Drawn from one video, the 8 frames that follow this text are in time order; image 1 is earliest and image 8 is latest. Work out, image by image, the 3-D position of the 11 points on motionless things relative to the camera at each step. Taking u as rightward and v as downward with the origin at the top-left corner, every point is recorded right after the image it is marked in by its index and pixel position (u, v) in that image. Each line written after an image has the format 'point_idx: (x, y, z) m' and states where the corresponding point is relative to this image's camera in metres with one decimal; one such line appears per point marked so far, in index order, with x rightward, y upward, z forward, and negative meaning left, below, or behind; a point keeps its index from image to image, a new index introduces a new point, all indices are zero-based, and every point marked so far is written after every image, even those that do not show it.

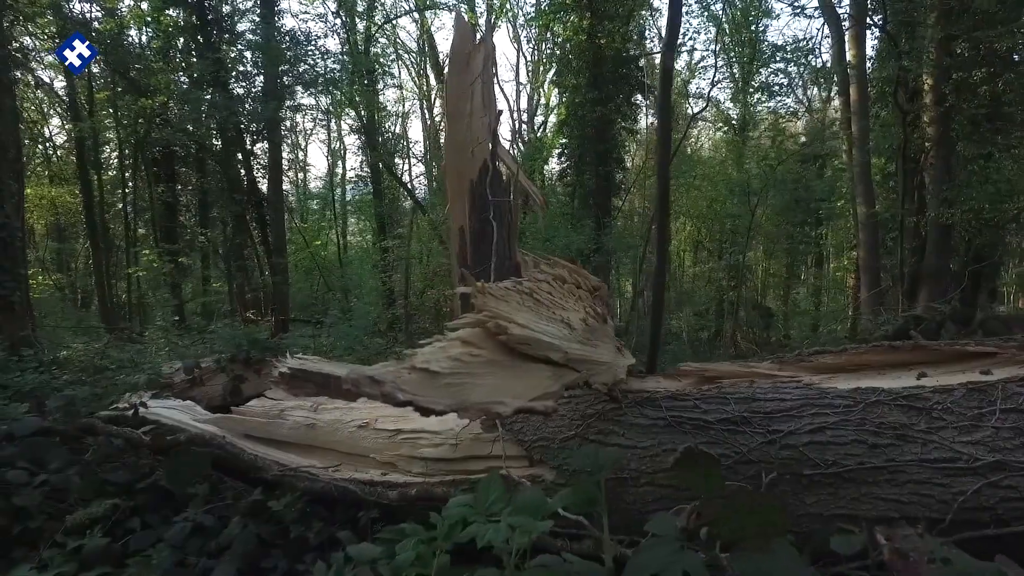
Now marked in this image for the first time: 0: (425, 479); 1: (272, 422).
0: (-0.4, -0.9, +3.0) m
1: (-1.4, -0.8, +3.7) m
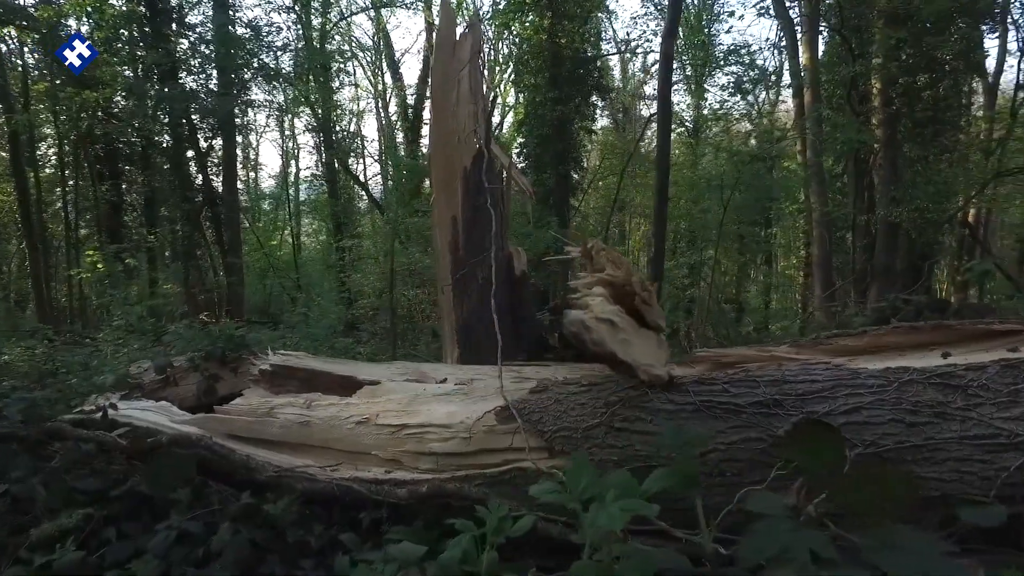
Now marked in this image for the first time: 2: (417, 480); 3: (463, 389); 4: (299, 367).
0: (-0.3, -0.8, +2.9) m
1: (-1.4, -0.7, +3.5) m
2: (-0.4, -0.9, +2.9) m
3: (-0.3, -0.5, +3.4) m
4: (-1.4, -0.5, +4.4) m
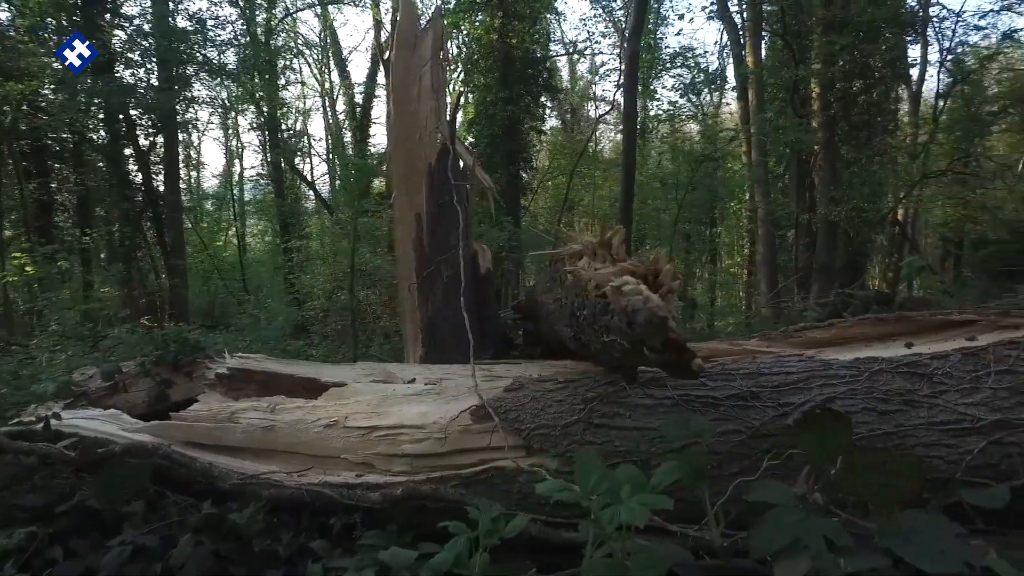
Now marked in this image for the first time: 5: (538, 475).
0: (-0.4, -0.8, +2.8) m
1: (-1.5, -0.7, +3.4) m
2: (-0.5, -0.9, +2.8) m
3: (-0.4, -0.5, +3.3) m
4: (-1.6, -0.5, +4.2) m
5: (+0.1, -0.7, +2.5) m
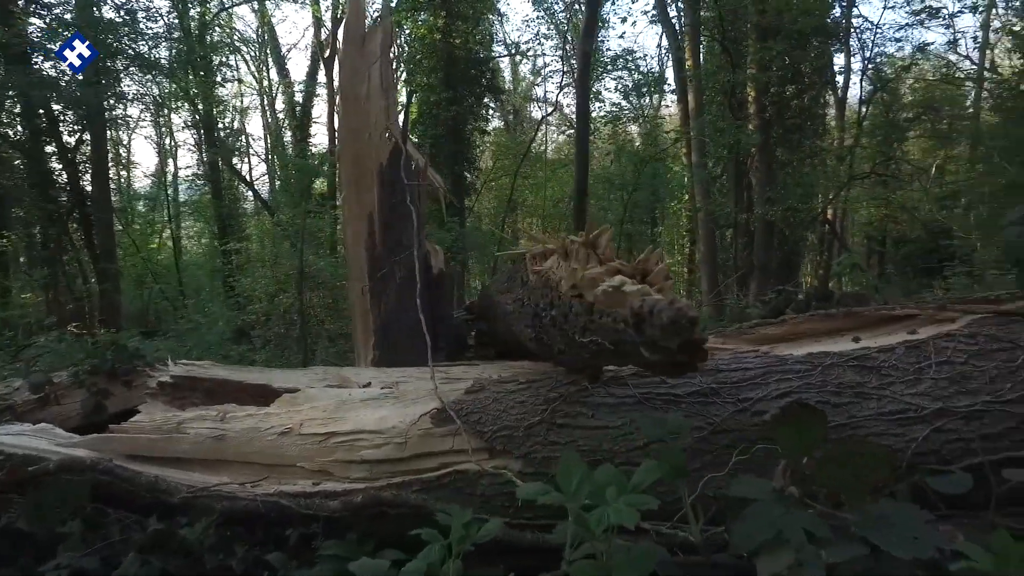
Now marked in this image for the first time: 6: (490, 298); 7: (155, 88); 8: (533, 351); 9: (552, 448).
0: (-0.6, -0.8, +2.7) m
1: (-1.7, -0.8, +3.2) m
2: (-0.7, -0.9, +2.7) m
3: (-0.6, -0.5, +3.3) m
4: (-1.9, -0.6, +4.0) m
5: (0.0, -0.7, +2.5) m
6: (-0.1, -0.1, +4.1) m
7: (-5.5, +3.1, +9.9) m
8: (+0.1, -0.3, +3.1) m
9: (+0.2, -0.6, +2.5) m
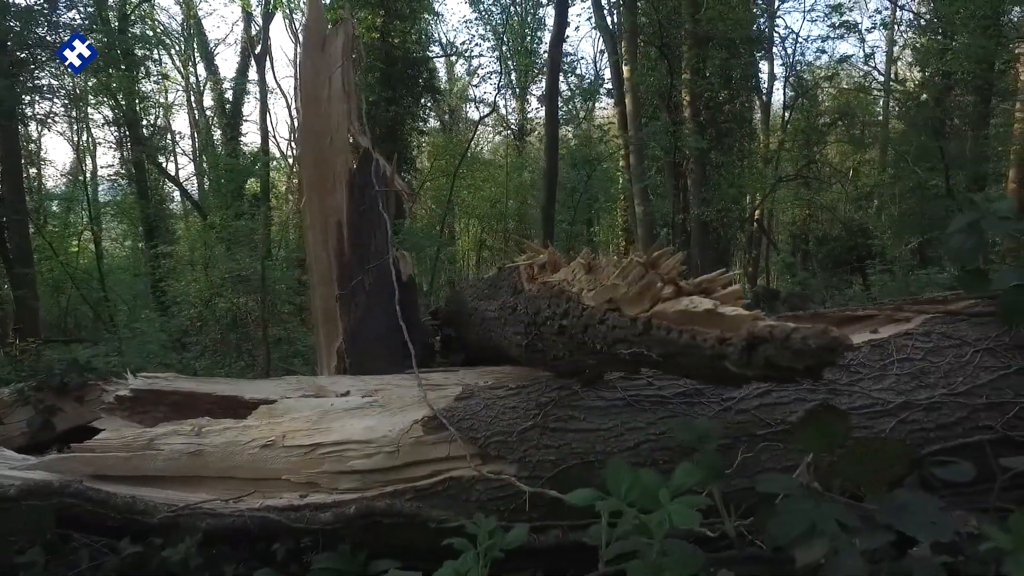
0: (-0.6, -0.9, +2.7) m
1: (-1.8, -0.8, +3.1) m
2: (-0.7, -0.9, +2.7) m
3: (-0.7, -0.6, +3.3) m
4: (-2.1, -0.6, +3.9) m
5: (-0.1, -0.8, +2.6) m
6: (-0.3, -0.1, +4.2) m
7: (-6.3, +3.0, +9.4) m
8: (0.0, -0.3, +3.1) m
9: (+0.1, -0.7, +2.6) m
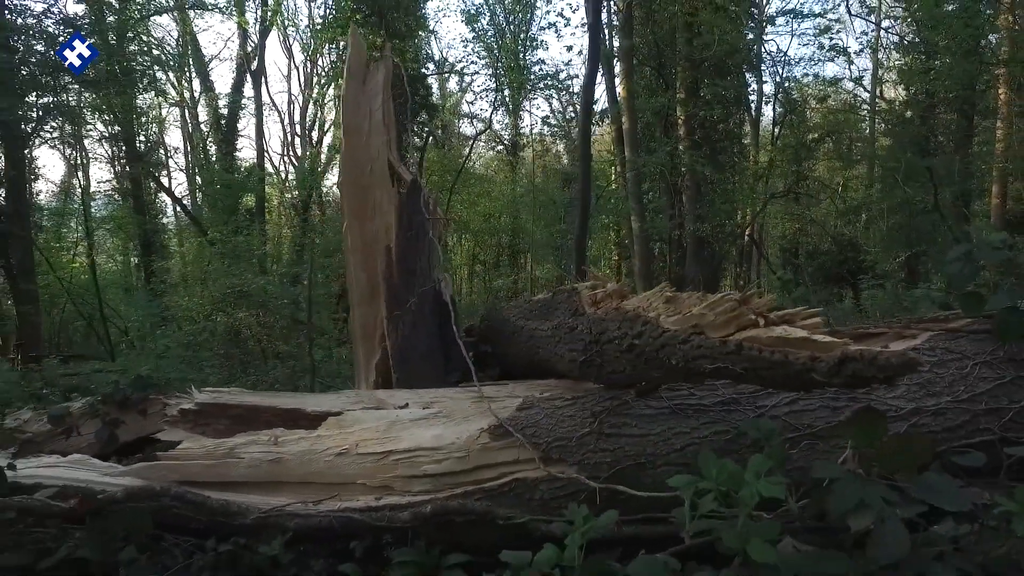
0: (-0.4, -1.0, +3.1) m
1: (-1.5, -0.9, +3.4) m
2: (-0.4, -1.0, +3.1) m
3: (-0.4, -0.7, +3.6) m
4: (-1.8, -0.8, +4.2) m
5: (+0.2, -0.9, +2.9) m
6: (-0.1, -0.2, +4.5) m
7: (-6.1, +2.7, +9.8) m
8: (+0.3, -0.4, +3.5) m
9: (+0.4, -0.8, +2.9) m
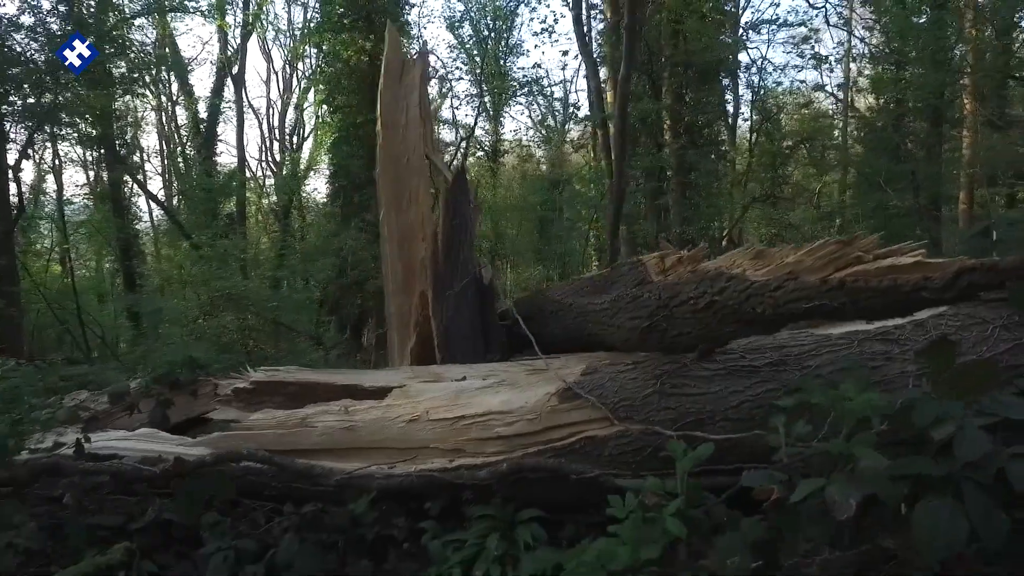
0: (0.0, -0.9, +3.3) m
1: (-1.2, -0.8, +3.6) m
2: (-0.1, -0.9, +3.3) m
3: (-0.1, -0.6, +3.9) m
4: (-1.5, -0.6, +4.4) m
5: (+0.6, -0.7, +3.2) m
6: (+0.2, -0.1, +4.8) m
7: (-6.0, +2.8, +9.8) m
8: (+0.6, -0.3, +3.8) m
9: (+0.8, -0.6, +3.2) m
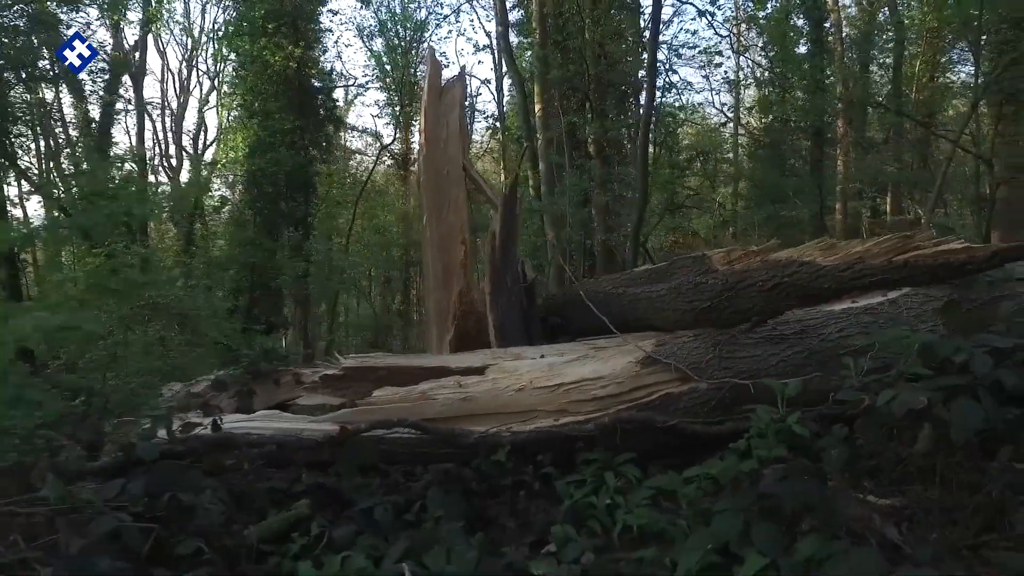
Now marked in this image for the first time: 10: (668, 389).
0: (+0.6, -0.8, +4.2) m
1: (-0.6, -0.8, +4.3) m
2: (+0.5, -0.8, +4.2) m
3: (+0.4, -0.5, +4.7) m
4: (-1.1, -0.6, +5.0) m
5: (+1.2, -0.7, +4.1) m
6: (+0.6, -0.1, +5.7) m
7: (-6.4, +2.7, +9.8) m
8: (+1.1, -0.2, +4.7) m
9: (+1.4, -0.5, +4.2) m
10: (+1.0, -0.7, +4.2) m
